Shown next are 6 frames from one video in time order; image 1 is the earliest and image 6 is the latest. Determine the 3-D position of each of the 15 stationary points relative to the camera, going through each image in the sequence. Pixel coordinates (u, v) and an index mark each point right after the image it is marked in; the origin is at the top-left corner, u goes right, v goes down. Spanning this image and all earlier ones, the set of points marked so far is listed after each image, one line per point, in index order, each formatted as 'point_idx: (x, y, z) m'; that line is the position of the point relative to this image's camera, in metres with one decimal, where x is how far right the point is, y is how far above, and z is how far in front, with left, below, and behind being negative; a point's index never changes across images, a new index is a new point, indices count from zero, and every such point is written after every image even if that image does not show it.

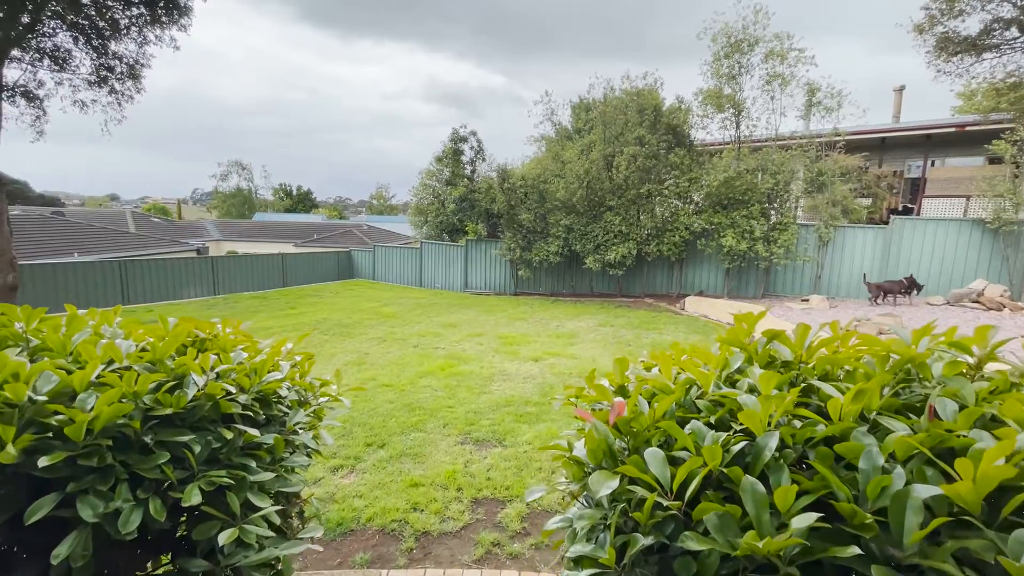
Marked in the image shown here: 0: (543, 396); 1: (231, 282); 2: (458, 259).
0: (+0.4, -1.3, +5.7) m
1: (-8.8, +0.2, +15.0) m
2: (-1.8, +1.0, +15.6) m
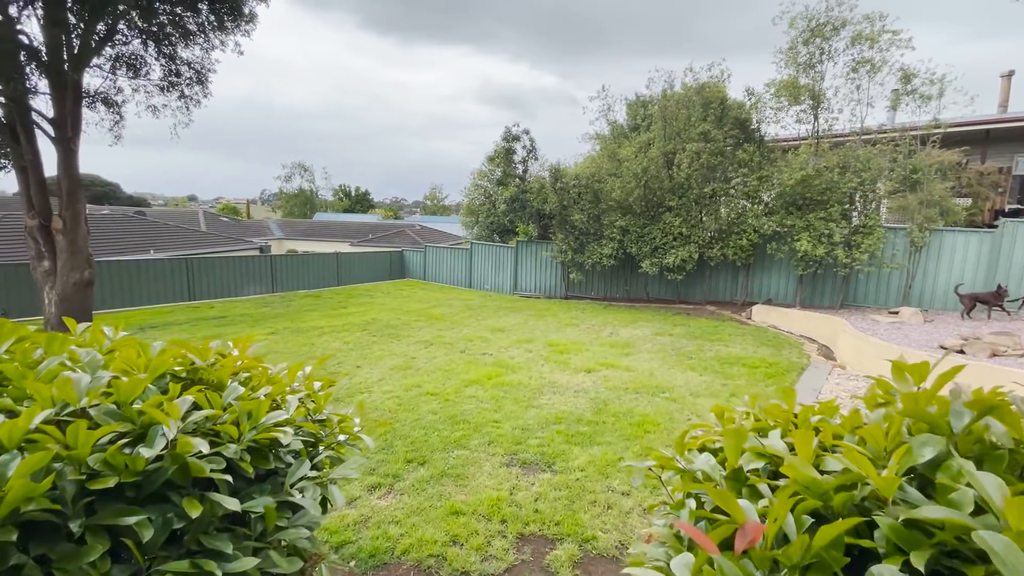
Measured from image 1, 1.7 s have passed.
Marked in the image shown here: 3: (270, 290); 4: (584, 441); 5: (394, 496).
0: (+0.9, -1.4, +5.2) m
1: (-7.2, +0.3, +15.5) m
2: (-0.1, +0.9, +15.3) m
3: (-7.6, 0.0, +15.1) m
4: (+0.7, -1.5, +4.5) m
5: (-0.9, -1.6, +3.7) m
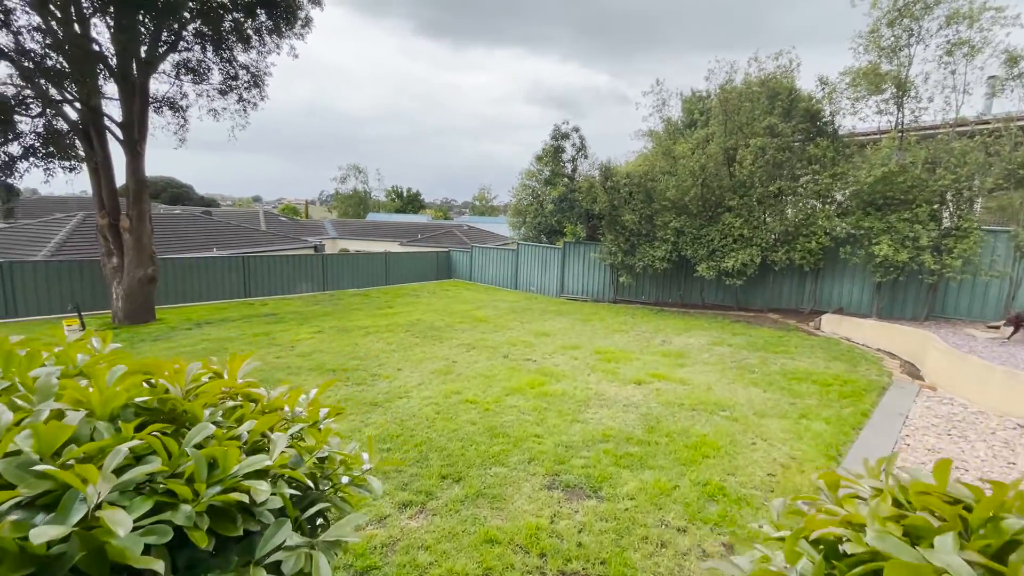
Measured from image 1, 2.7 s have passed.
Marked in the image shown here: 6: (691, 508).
0: (+1.4, -1.5, +4.7) m
1: (-5.7, +0.3, +15.8) m
2: (+1.3, +0.8, +14.9) m
3: (-6.2, 0.0, +15.4) m
4: (+1.1, -1.5, +4.1) m
5: (-0.6, -1.6, +3.4) m
6: (+1.3, -1.6, +3.5) m
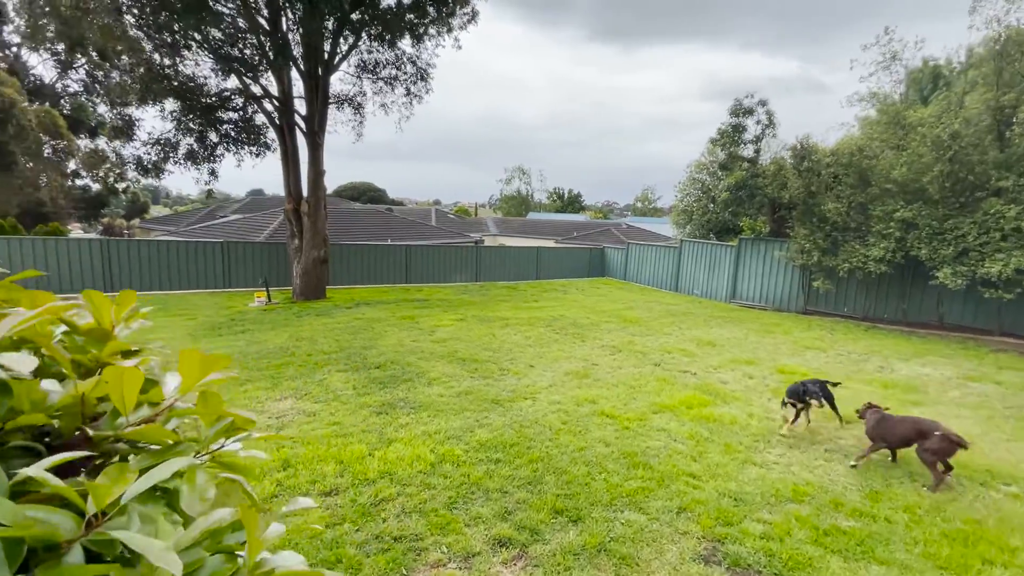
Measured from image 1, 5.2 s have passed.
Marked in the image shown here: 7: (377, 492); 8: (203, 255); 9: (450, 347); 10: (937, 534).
0: (+2.4, -1.4, +3.1) m
1: (-0.7, +0.6, +15.8) m
2: (+5.7, +0.7, +12.7) m
3: (-1.3, +0.3, +15.6) m
4: (+1.9, -1.5, +2.7) m
5: (+0.1, -1.5, +2.5) m
6: (+1.9, -1.6, +2.0) m
7: (-0.9, -1.3, +3.1) m
8: (-7.6, +0.8, +11.7) m
9: (-0.9, -0.9, +7.1) m
10: (+2.5, -1.5, +2.8) m
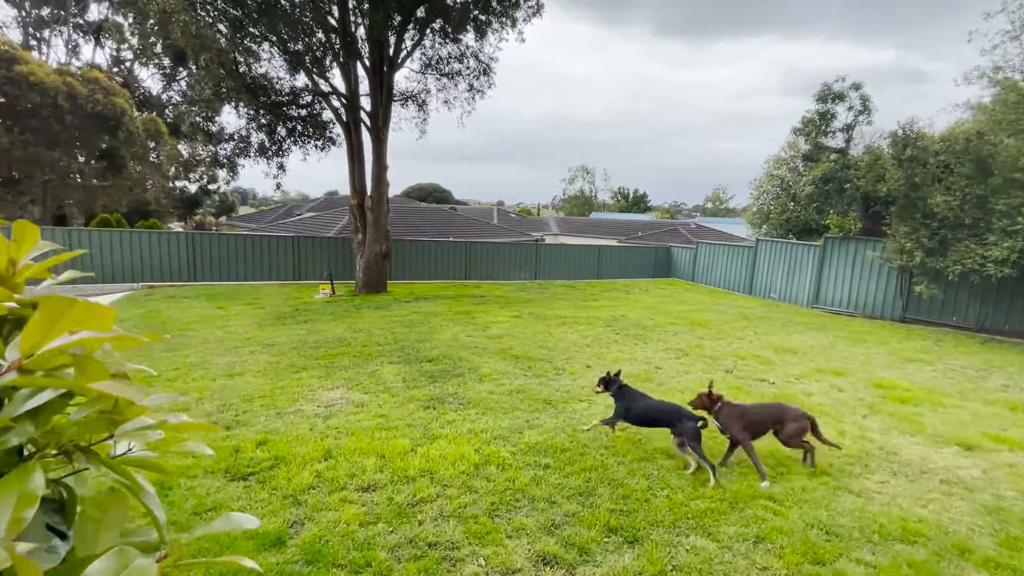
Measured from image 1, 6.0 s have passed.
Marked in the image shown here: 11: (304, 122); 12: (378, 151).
0: (+2.6, -1.4, +2.5) m
1: (+1.3, +0.6, +15.5) m
2: (+7.2, +0.6, +11.6) m
3: (+0.7, +0.4, +15.4) m
4: (+2.1, -1.4, +2.1) m
5: (+0.3, -1.4, +2.2) m
6: (+2.0, -1.5, +1.4) m
7: (-0.6, -1.3, +2.9) m
8: (-6.1, +1.0, +12.3) m
9: (-0.1, -0.8, +6.9) m
10: (+2.7, -1.4, +2.2) m
11: (-4.1, +3.2, +9.4) m
12: (-2.8, +2.9, +10.1) m
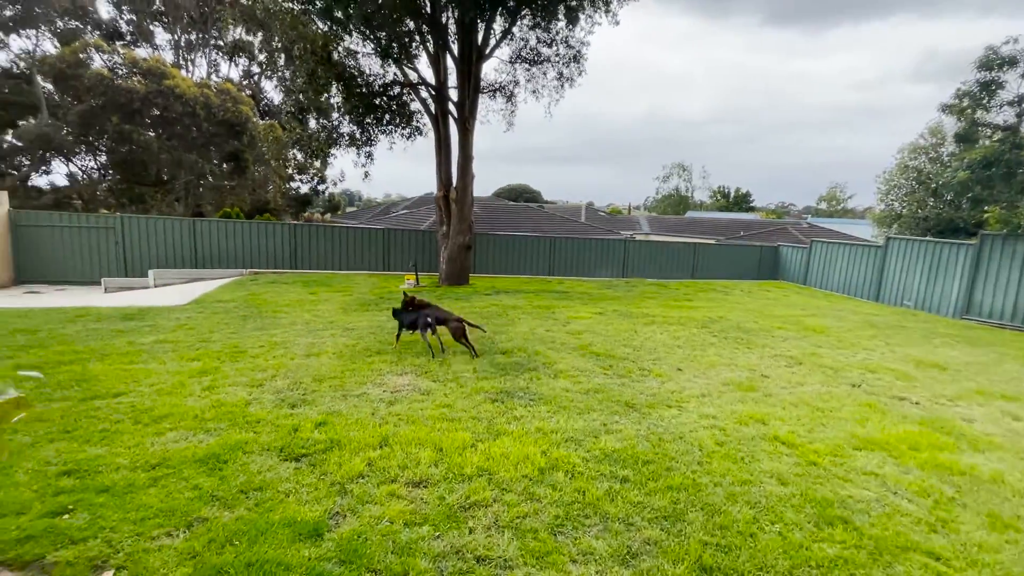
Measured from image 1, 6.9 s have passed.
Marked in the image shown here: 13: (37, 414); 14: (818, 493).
0: (+2.9, -1.3, +1.6) m
1: (+3.9, +0.7, +14.6) m
2: (+9.1, +0.5, +9.7) m
3: (+3.3, +0.4, +14.6) m
4: (+2.3, -1.4, +1.3) m
5: (+0.5, -1.3, +1.7) m
6: (+2.1, -1.5, +0.6) m
7: (-0.2, -1.1, +2.6) m
8: (-3.9, +1.3, +12.8) m
9: (+1.0, -0.7, +6.4) m
10: (+2.9, -1.4, +1.2) m
11: (-2.3, +3.5, +9.6) m
12: (-1.0, +3.1, +10.1) m
13: (-3.4, -0.9, +3.4) m
14: (+1.7, -1.1, +2.7) m
